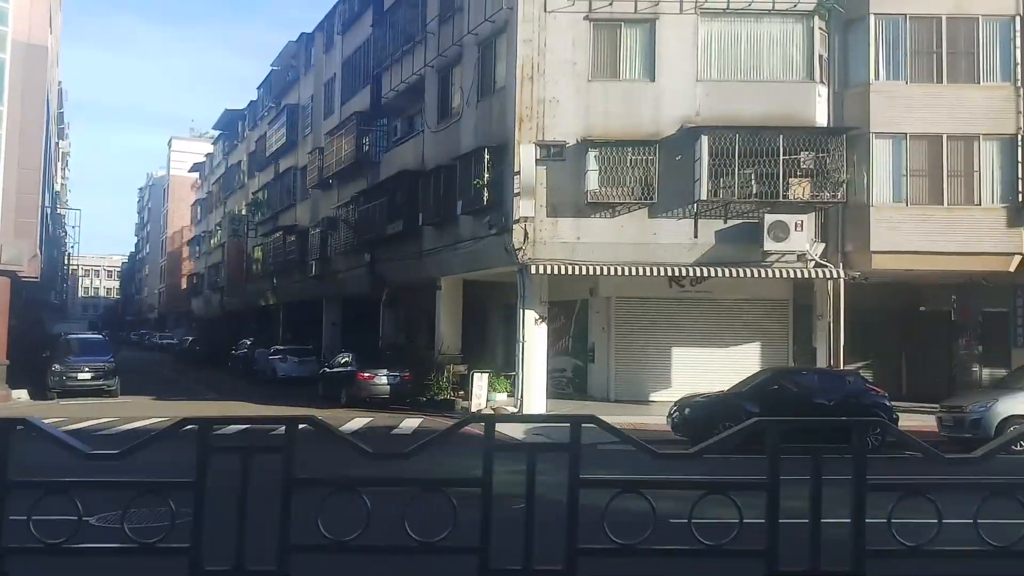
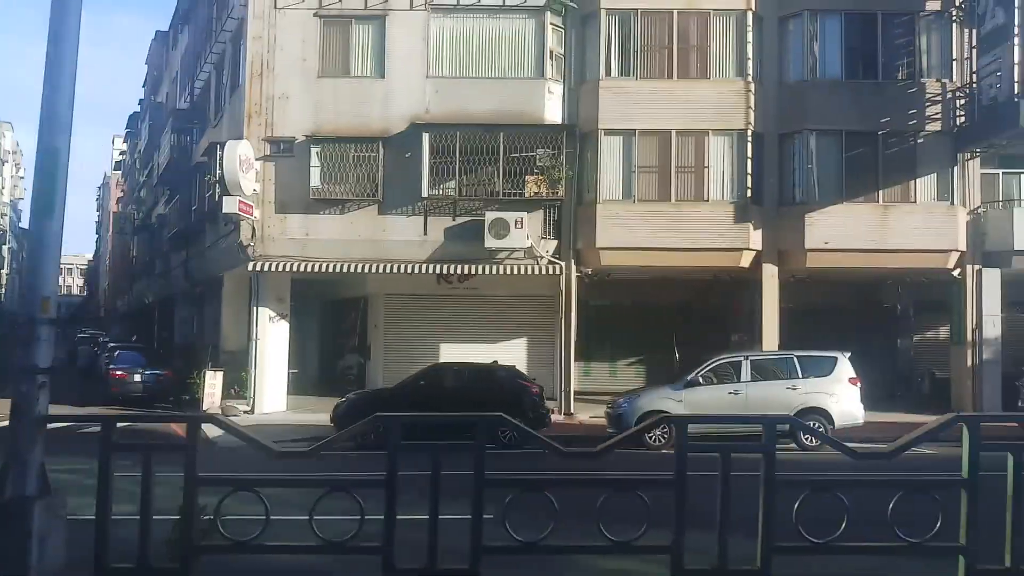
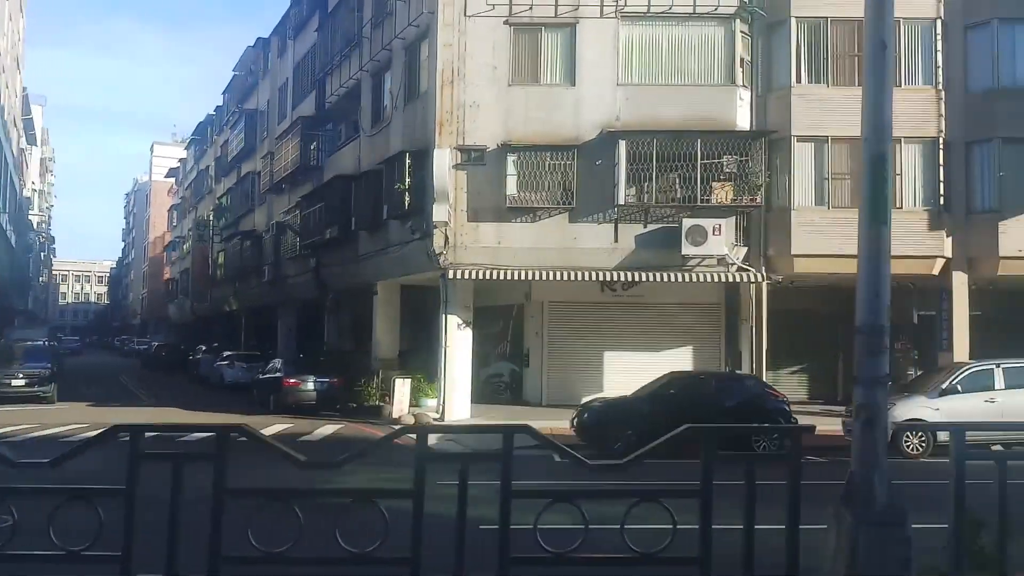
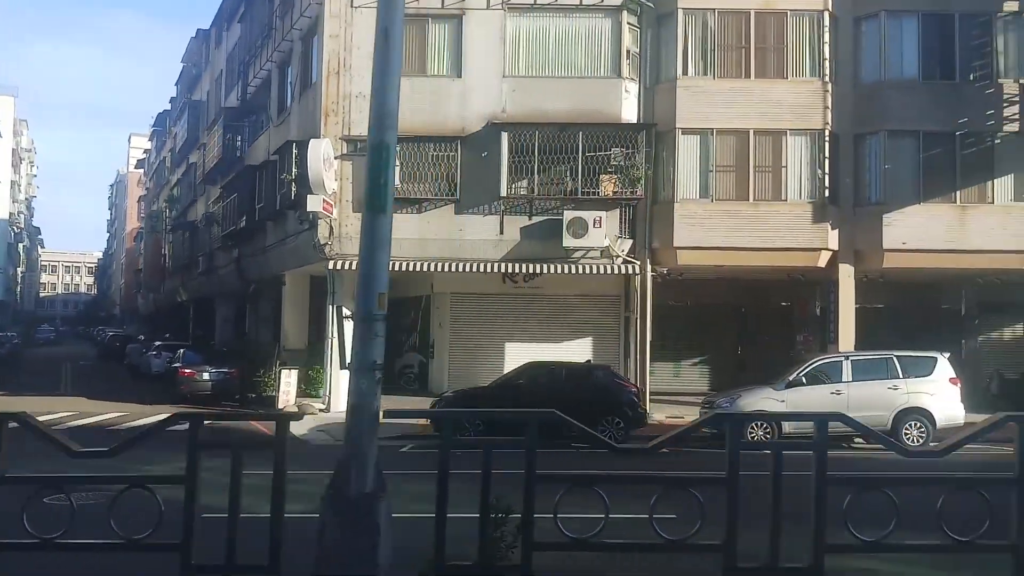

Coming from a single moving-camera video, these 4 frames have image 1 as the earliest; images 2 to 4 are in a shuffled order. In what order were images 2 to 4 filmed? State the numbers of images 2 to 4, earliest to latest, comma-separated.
3, 4, 2
